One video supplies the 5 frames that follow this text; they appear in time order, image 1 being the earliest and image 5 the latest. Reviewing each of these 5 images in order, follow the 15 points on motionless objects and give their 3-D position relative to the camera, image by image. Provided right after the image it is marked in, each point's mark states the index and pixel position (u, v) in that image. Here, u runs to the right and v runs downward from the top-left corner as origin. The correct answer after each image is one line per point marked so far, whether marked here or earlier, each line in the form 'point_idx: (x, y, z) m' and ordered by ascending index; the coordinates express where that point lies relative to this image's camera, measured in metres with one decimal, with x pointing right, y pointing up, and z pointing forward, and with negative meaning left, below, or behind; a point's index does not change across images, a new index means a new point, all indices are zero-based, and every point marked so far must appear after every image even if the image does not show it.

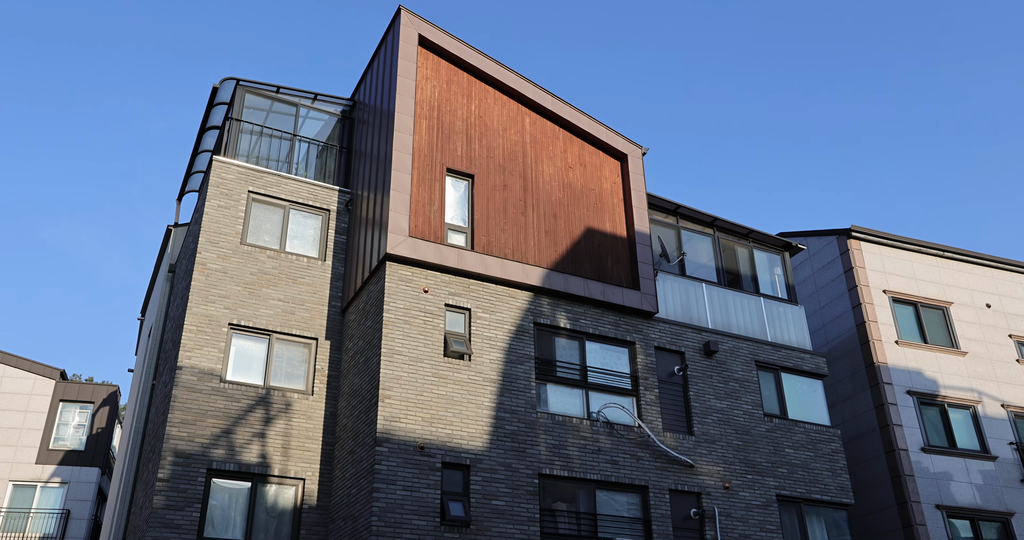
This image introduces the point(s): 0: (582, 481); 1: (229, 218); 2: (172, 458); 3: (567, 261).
0: (+1.3, -3.9, +15.9) m
1: (-5.9, +1.1, +17.7) m
2: (-6.0, -3.3, +15.2) m
3: (+1.2, +0.2, +18.0) m
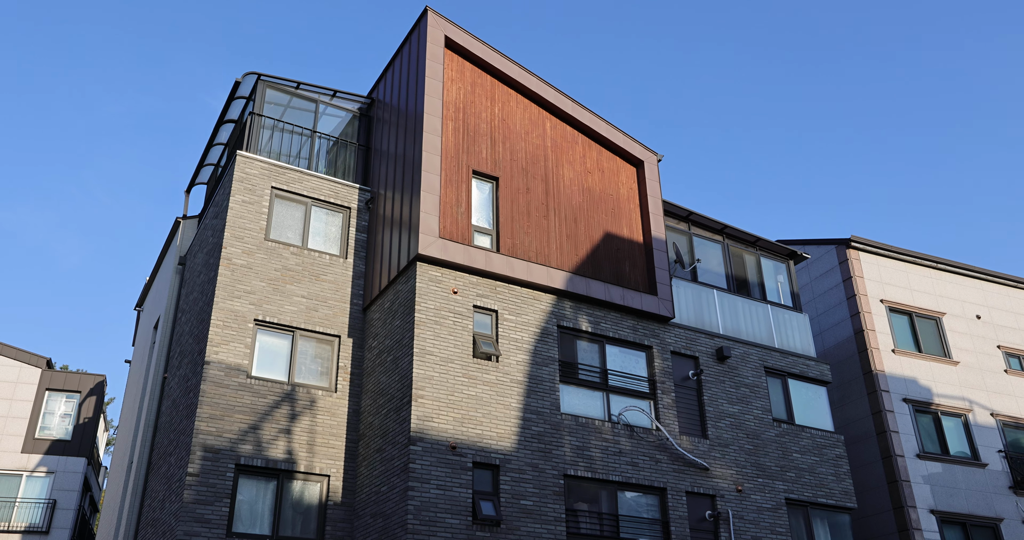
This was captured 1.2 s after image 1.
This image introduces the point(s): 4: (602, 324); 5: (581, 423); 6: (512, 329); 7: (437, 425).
0: (+1.8, -4.0, +16.2) m
1: (-5.4, +1.2, +17.7) m
2: (-5.5, -3.3, +15.2) m
3: (+1.6, +0.1, +18.3) m
4: (+1.9, -1.1, +17.8) m
5: (+1.4, -3.0, +16.5) m
6: (0.0, -1.1, +16.6) m
7: (-1.3, -2.7, +14.9) m
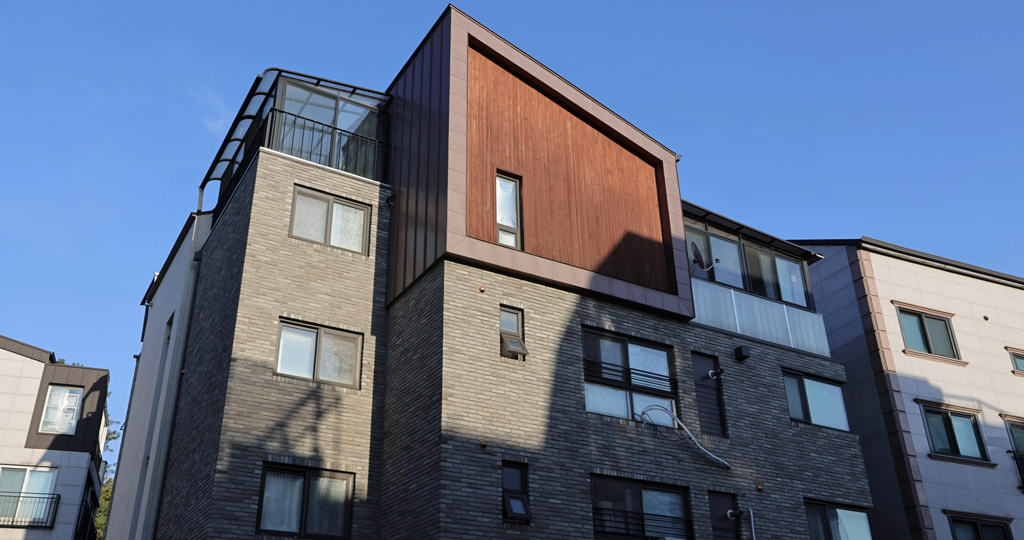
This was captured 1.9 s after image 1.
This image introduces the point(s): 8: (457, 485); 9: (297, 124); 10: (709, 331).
0: (+2.2, -4.0, +16.3) m
1: (-4.9, +1.2, +17.7) m
2: (-5.0, -3.2, +15.1) m
3: (+2.1, +0.1, +18.4) m
4: (+2.4, -1.1, +17.9) m
5: (+1.8, -2.9, +16.6) m
6: (+0.5, -1.1, +16.6) m
7: (-0.8, -2.7, +14.9) m
8: (-0.9, -3.6, +14.4) m
9: (-4.9, +3.3, +19.5) m
10: (+4.4, -1.4, +19.2) m
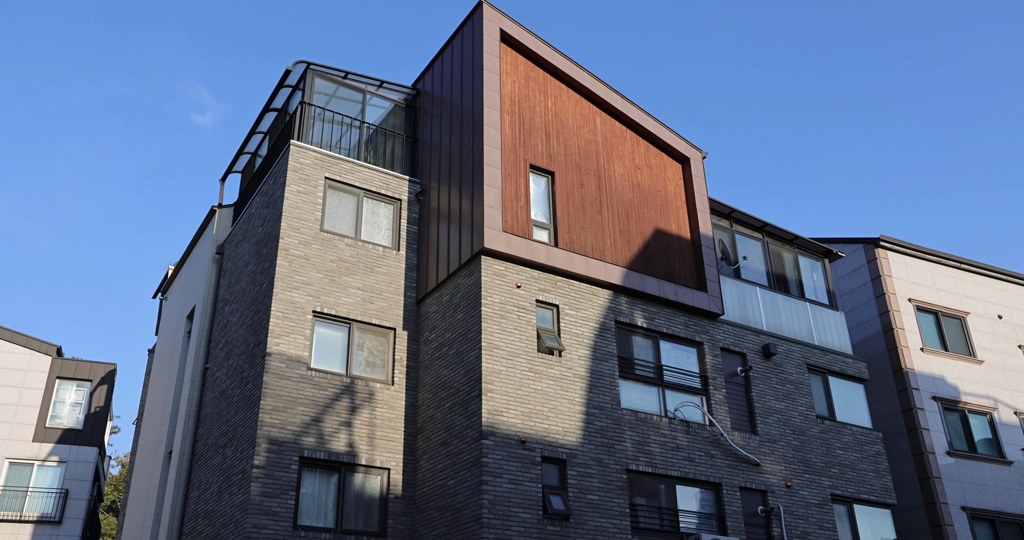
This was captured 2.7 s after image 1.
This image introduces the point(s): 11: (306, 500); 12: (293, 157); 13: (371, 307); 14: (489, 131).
0: (+2.9, -4.0, +16.4) m
1: (-4.2, +1.4, +17.6) m
2: (-4.3, -3.1, +15.0) m
3: (+2.8, +0.2, +18.4) m
4: (+3.0, -1.0, +17.9) m
5: (+2.5, -2.9, +16.6) m
6: (+1.2, -1.0, +16.6) m
7: (-0.1, -2.6, +14.9) m
8: (-0.2, -3.5, +14.3) m
9: (-4.2, +3.4, +19.3) m
10: (+5.1, -1.3, +19.2) m
11: (-3.7, -4.1, +15.2) m
12: (-4.6, +2.4, +17.8) m
13: (-2.9, -0.7, +17.3) m
14: (-0.5, +2.8, +17.3) m
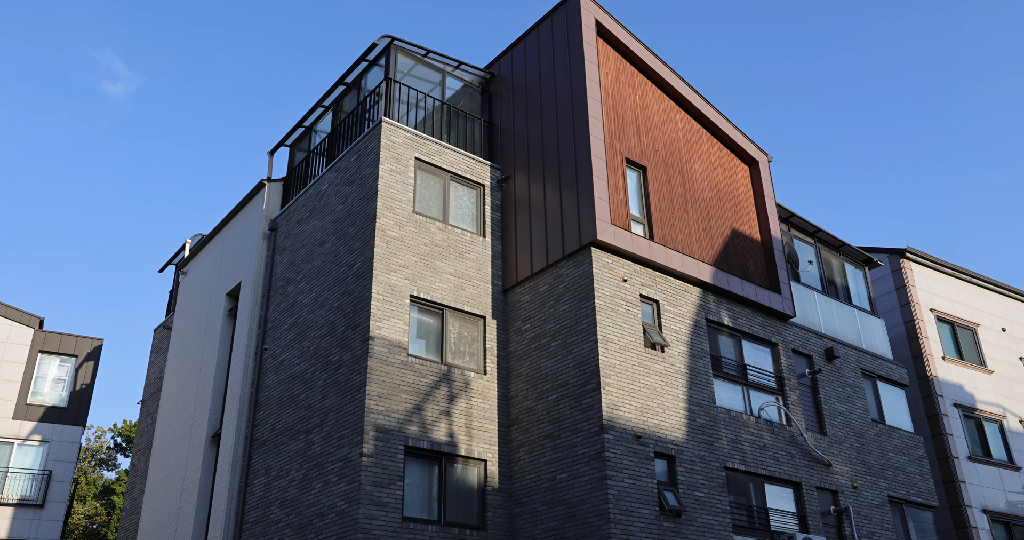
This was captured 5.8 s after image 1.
0: (+4.7, -4.0, +16.5) m
1: (-2.2, +1.7, +17.0) m
2: (-2.3, -2.8, +14.5) m
3: (+4.6, +0.2, +18.5) m
4: (+4.8, -1.0, +18.0) m
5: (+4.3, -2.9, +16.7) m
6: (+3.1, -1.0, +16.6) m
7: (+1.9, -2.5, +14.8) m
8: (+1.8, -3.4, +14.2) m
9: (-2.3, +3.8, +18.7) m
10: (+6.7, -1.4, +19.6) m
11: (-1.7, -3.8, +14.7) m
12: (-2.6, +2.7, +17.2) m
13: (-1.0, -0.5, +16.9) m
14: (+1.6, +3.0, +17.1) m
